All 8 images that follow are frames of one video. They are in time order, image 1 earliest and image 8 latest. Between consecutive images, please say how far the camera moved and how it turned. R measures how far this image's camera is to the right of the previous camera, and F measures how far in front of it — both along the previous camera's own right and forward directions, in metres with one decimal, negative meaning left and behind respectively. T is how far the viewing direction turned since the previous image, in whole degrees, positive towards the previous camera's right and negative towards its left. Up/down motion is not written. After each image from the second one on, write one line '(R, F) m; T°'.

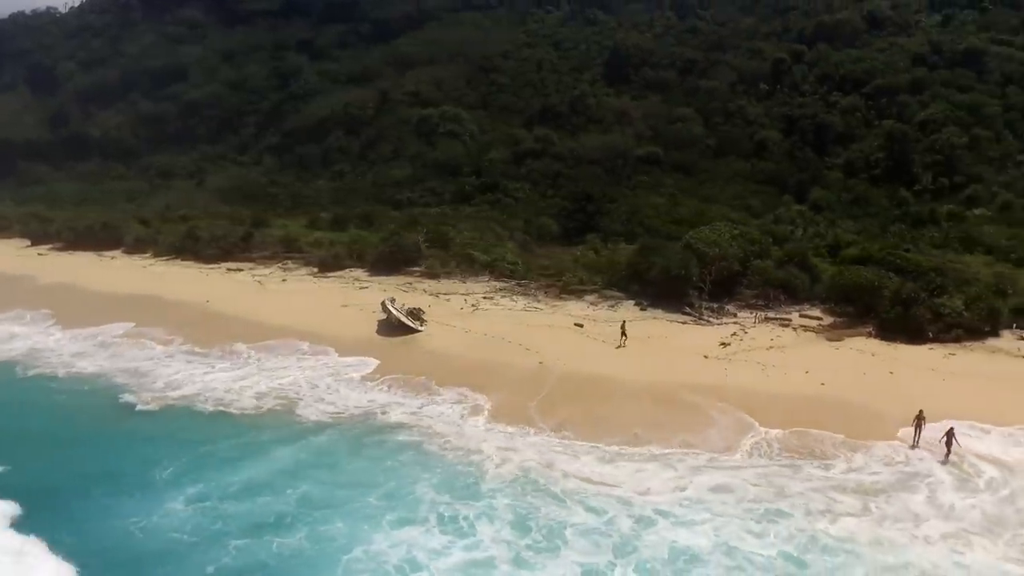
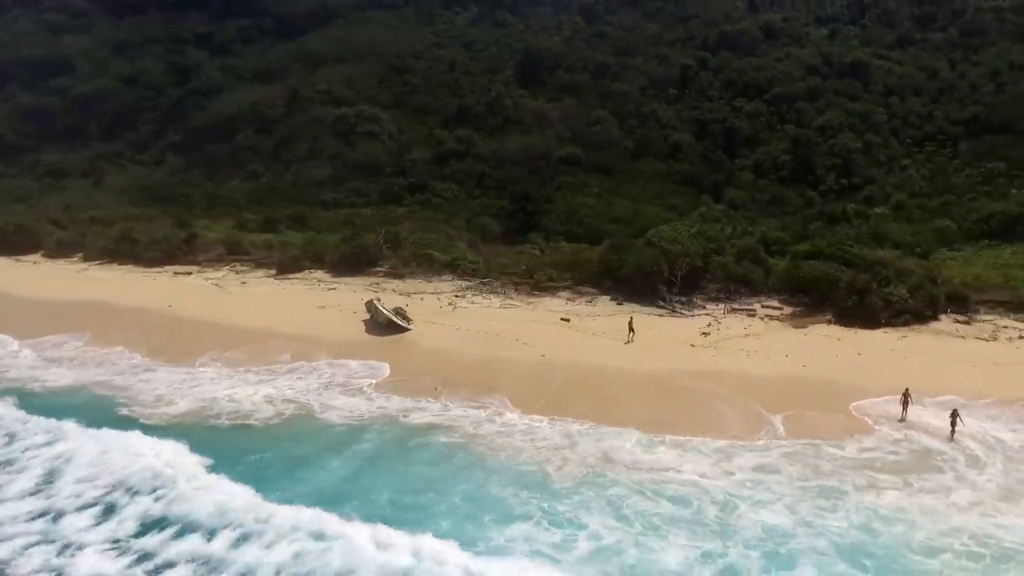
(-2.1, -0.5) m; +8°
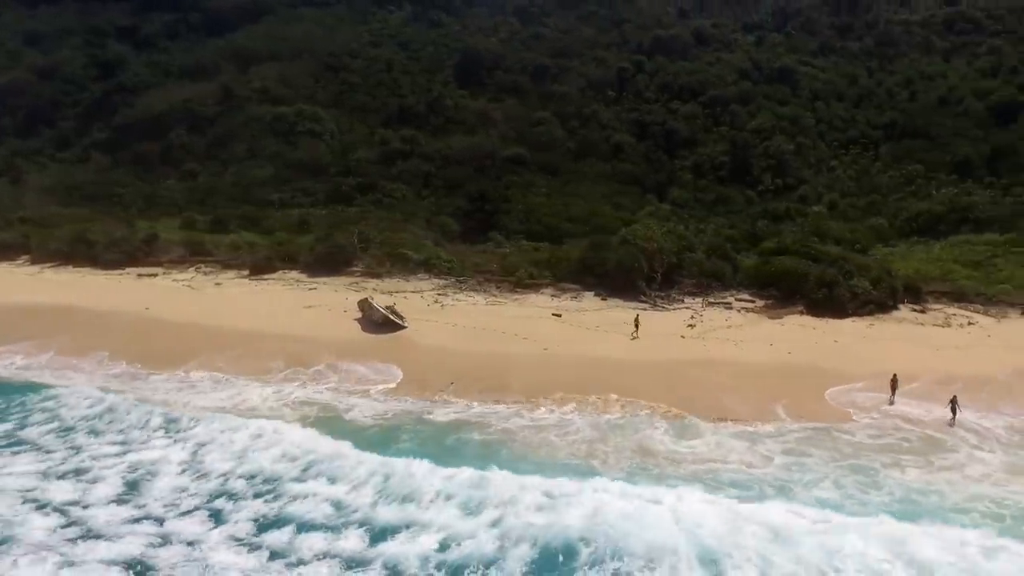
(-1.6, -0.5) m; +6°
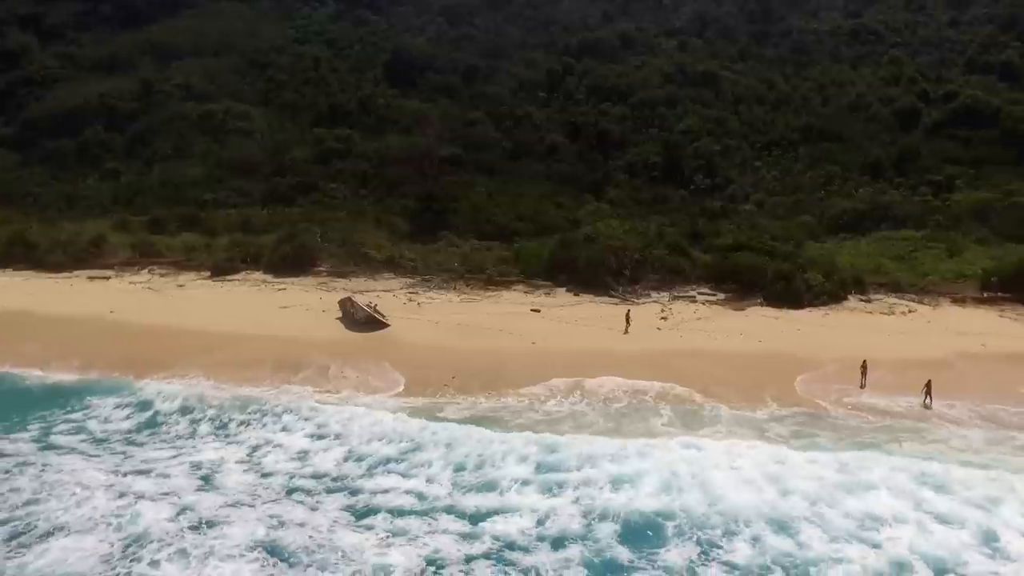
(-1.5, -0.4) m; +7°
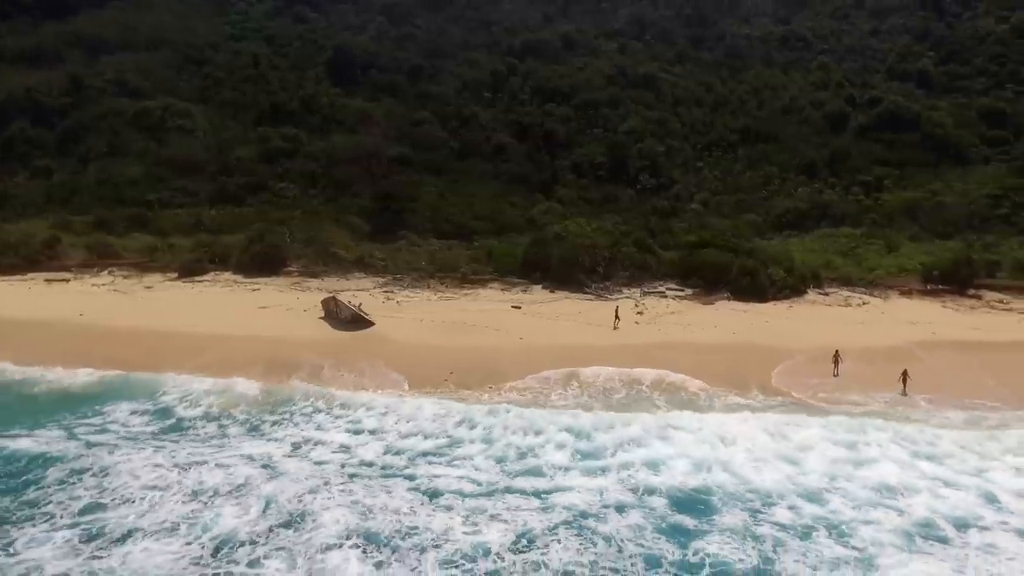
(-1.2, -0.4) m; +5°
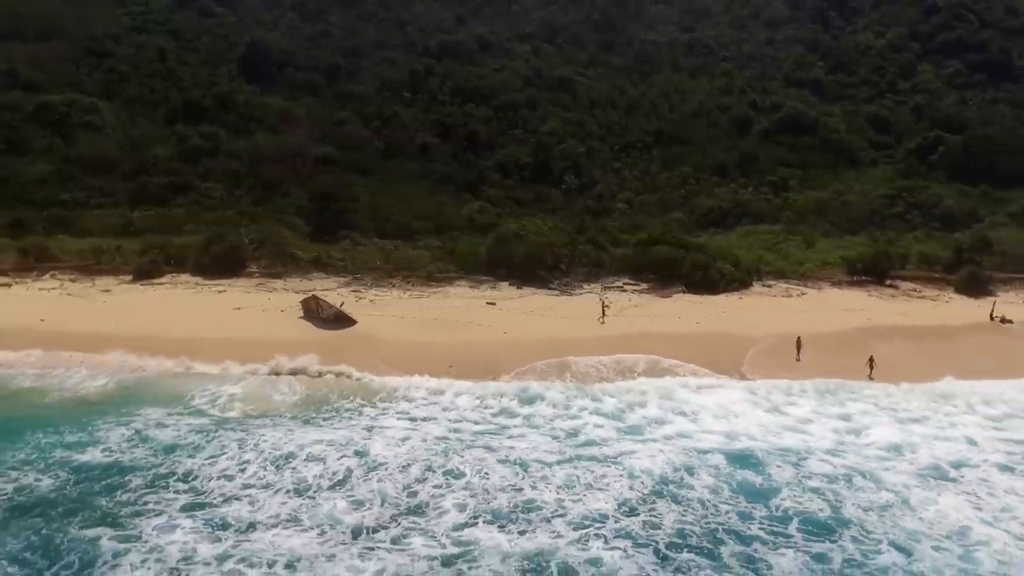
(-1.9, -0.6) m; +8°
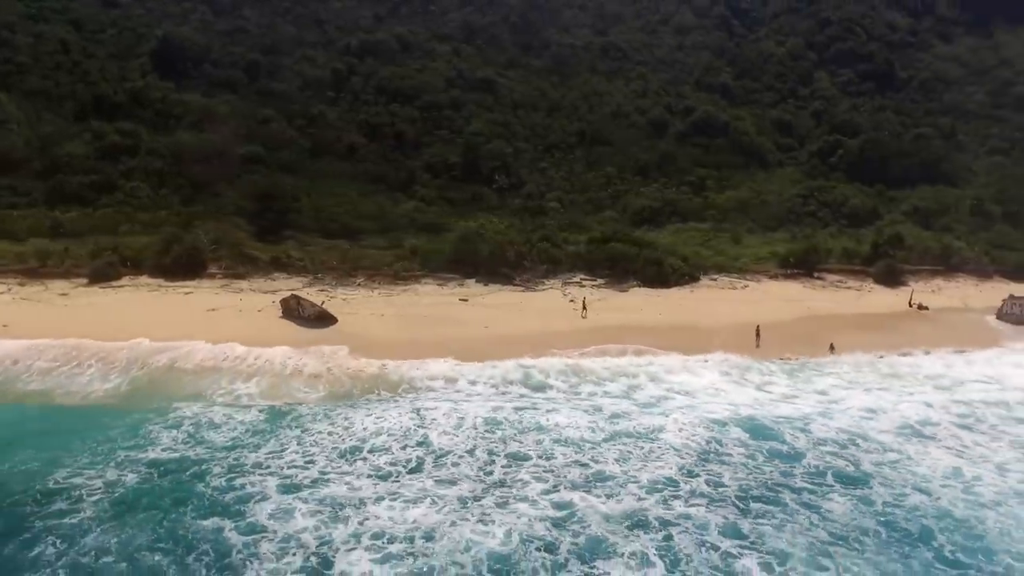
(-1.7, -0.7) m; +7°
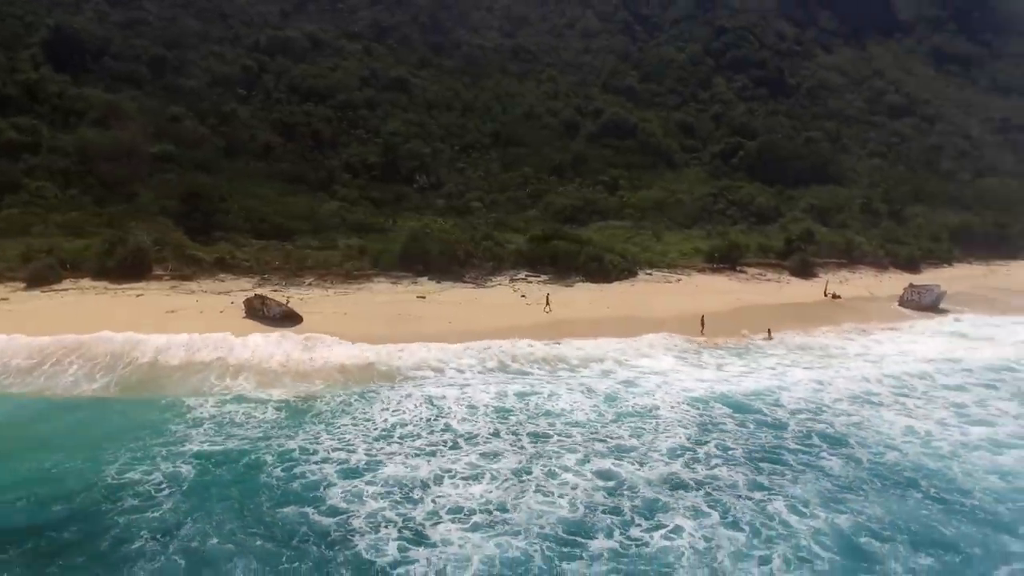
(-1.5, -0.7) m; +8°
